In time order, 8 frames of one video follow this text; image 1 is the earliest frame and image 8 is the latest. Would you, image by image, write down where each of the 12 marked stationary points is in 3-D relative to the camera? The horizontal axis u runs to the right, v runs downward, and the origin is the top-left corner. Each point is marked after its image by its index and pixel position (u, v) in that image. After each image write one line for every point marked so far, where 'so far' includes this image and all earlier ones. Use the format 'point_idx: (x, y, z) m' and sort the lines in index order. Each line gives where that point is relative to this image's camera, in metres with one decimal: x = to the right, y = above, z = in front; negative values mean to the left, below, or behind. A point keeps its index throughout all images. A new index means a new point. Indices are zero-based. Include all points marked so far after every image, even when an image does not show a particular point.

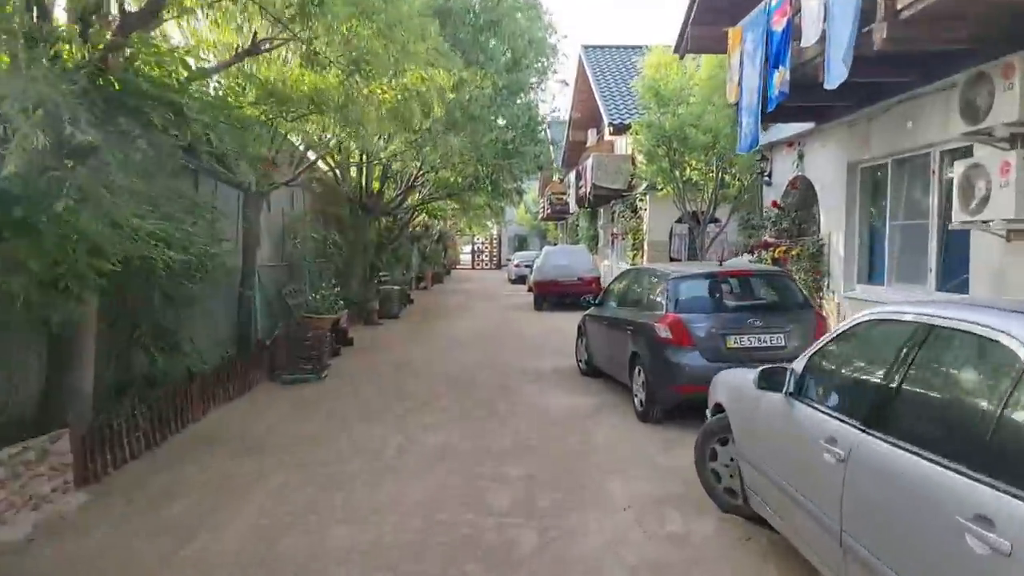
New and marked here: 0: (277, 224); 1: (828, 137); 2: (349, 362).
0: (-4.8, +1.3, +14.1) m
1: (+4.7, +2.2, +10.1) m
2: (-2.8, -1.3, +12.2) m
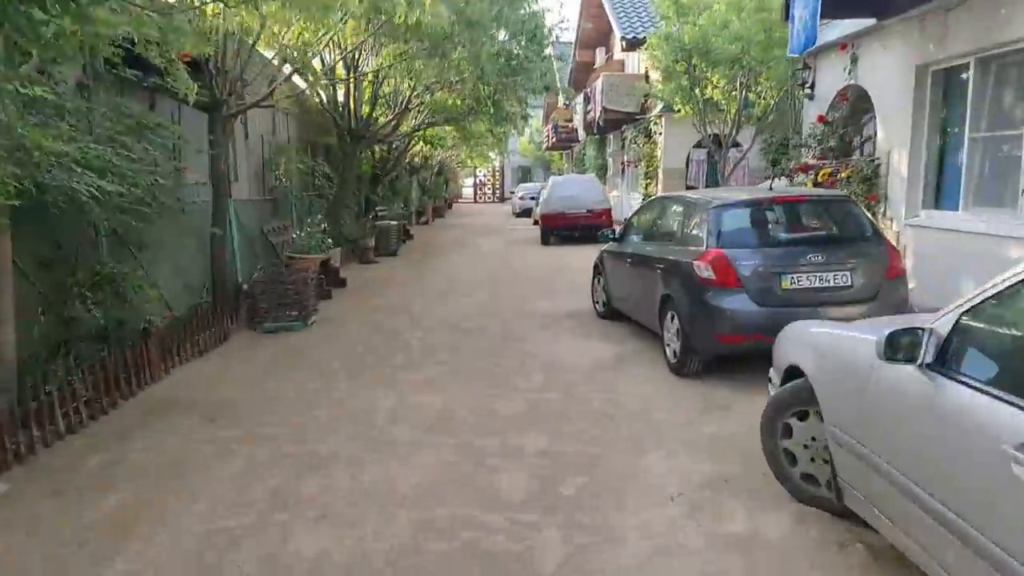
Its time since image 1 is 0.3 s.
0: (-4.7, +2.5, +12.8) m
1: (+4.7, +3.1, +8.6) m
2: (-2.7, -0.3, +11.1) m
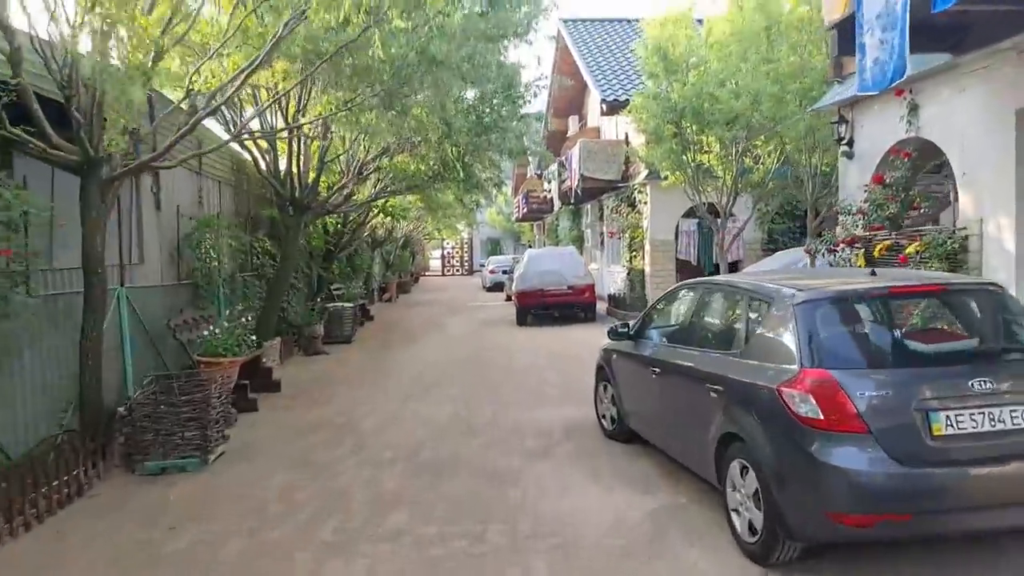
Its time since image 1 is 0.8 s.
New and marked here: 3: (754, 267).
0: (-5.1, +0.9, +10.4) m
1: (+4.5, +2.1, +6.8) m
2: (-3.0, -1.6, +8.6) m
3: (+4.6, +0.4, +13.2) m
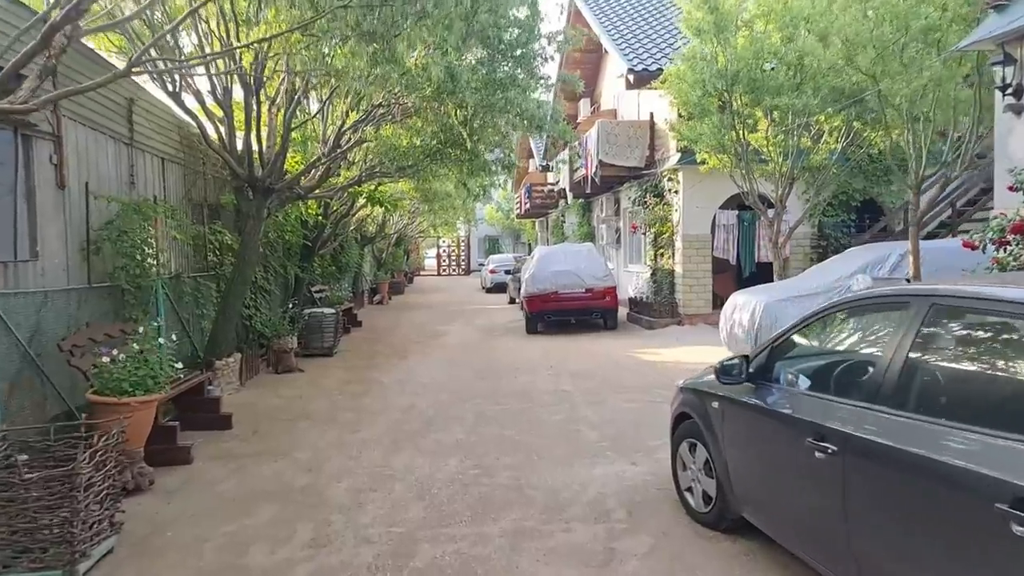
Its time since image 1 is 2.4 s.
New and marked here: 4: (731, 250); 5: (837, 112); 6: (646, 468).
0: (-4.9, +0.8, +7.9) m
1: (+4.8, +2.0, +4.4) m
2: (-2.7, -1.7, +6.0) m
3: (+4.8, +0.3, +10.8) m
4: (+5.0, +0.9, +15.6) m
5: (+5.3, +2.9, +11.3) m
6: (+1.2, -1.6, +6.1) m
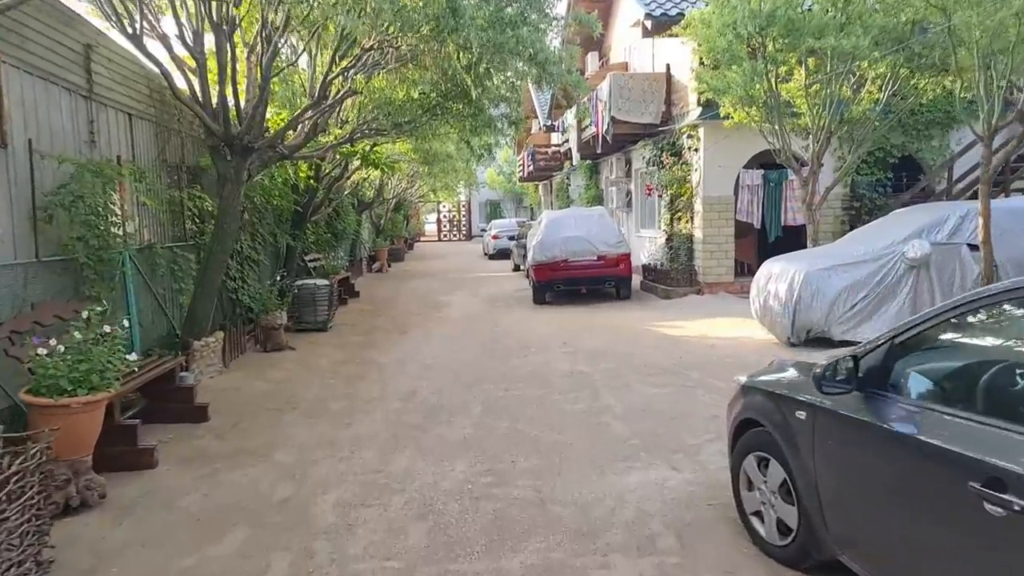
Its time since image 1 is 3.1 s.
0: (-4.7, +1.1, +6.8) m
1: (+4.9, +2.1, +3.2) m
2: (-2.6, -1.5, +5.1) m
3: (+4.9, +0.8, +9.7) m
4: (+5.1, +1.6, +14.5) m
5: (+5.5, +3.3, +10.1) m
6: (+1.3, -1.4, +5.2) m
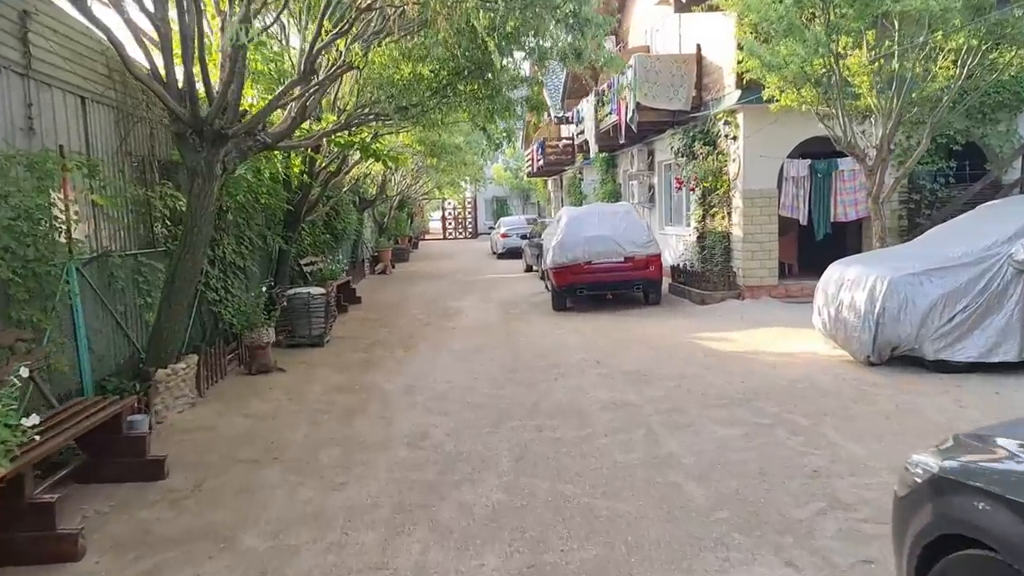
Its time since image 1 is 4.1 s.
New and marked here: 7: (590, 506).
0: (-4.4, +0.9, +5.3) m
1: (+5.2, +2.0, +1.7) m
2: (-2.3, -1.7, +3.6) m
3: (+5.2, +0.7, +8.2) m
4: (+5.4, +1.5, +13.0) m
5: (+5.7, +3.3, +8.5) m
6: (+1.6, -1.5, +3.7) m
7: (+0.5, -1.5, +4.6) m
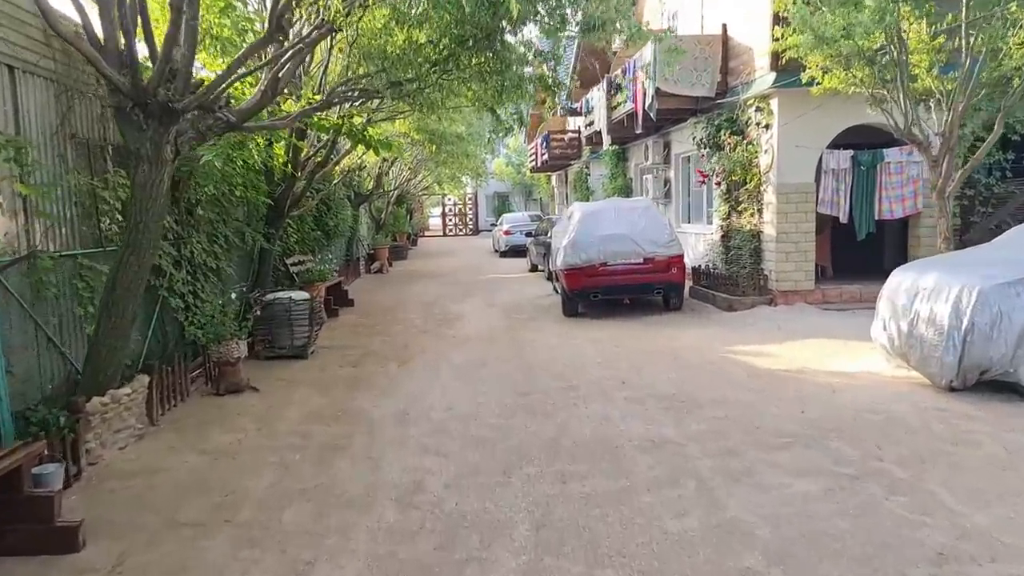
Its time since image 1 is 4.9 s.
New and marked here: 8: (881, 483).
0: (-4.3, +0.8, +4.0) m
1: (+5.3, +1.9, +0.4) m
2: (-2.1, -1.8, +2.4) m
3: (+5.4, +0.6, +6.9) m
4: (+5.6, +1.4, +11.7) m
5: (+5.9, +3.1, +7.2) m
6: (+1.7, -1.6, +2.4) m
7: (+0.7, -1.6, +3.4) m
8: (+2.5, -1.3, +4.7) m
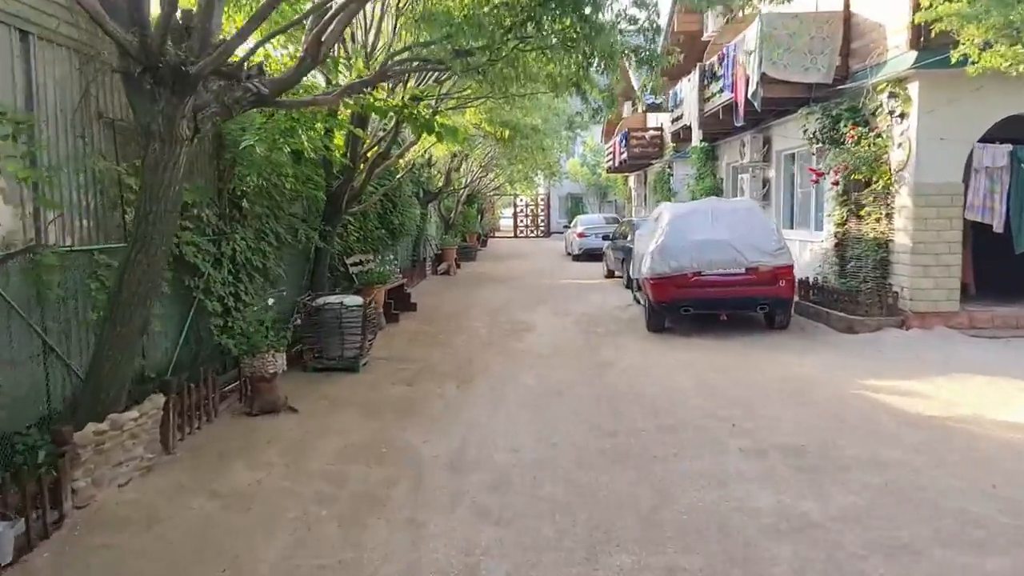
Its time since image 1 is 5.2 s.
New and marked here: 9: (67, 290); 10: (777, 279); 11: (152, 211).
0: (-3.8, +0.8, +3.1) m
1: (+5.4, +1.6, -1.5) m
2: (-1.9, -1.8, +1.2) m
3: (+6.1, +0.3, +5.0) m
4: (+6.8, +1.1, +9.7) m
5: (+6.7, +2.8, +5.3) m
6: (+2.0, -1.8, +0.9) m
7: (+1.0, -1.7, +1.9) m
8: (+3.0, -1.5, +3.1) m
9: (-3.4, 0.0, +5.2) m
10: (+4.0, +0.1, +10.4) m
11: (-2.5, +0.5, +4.8) m
